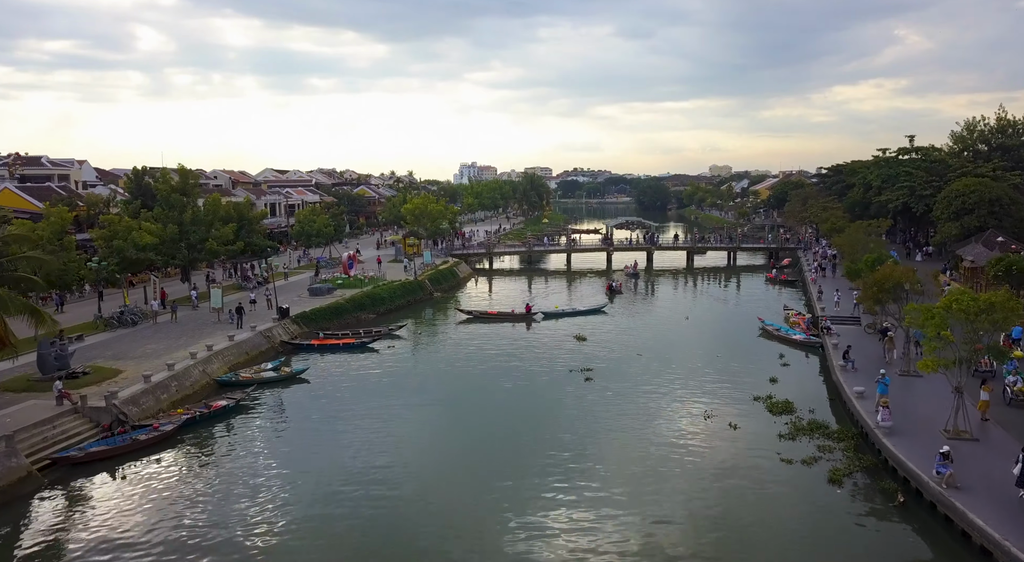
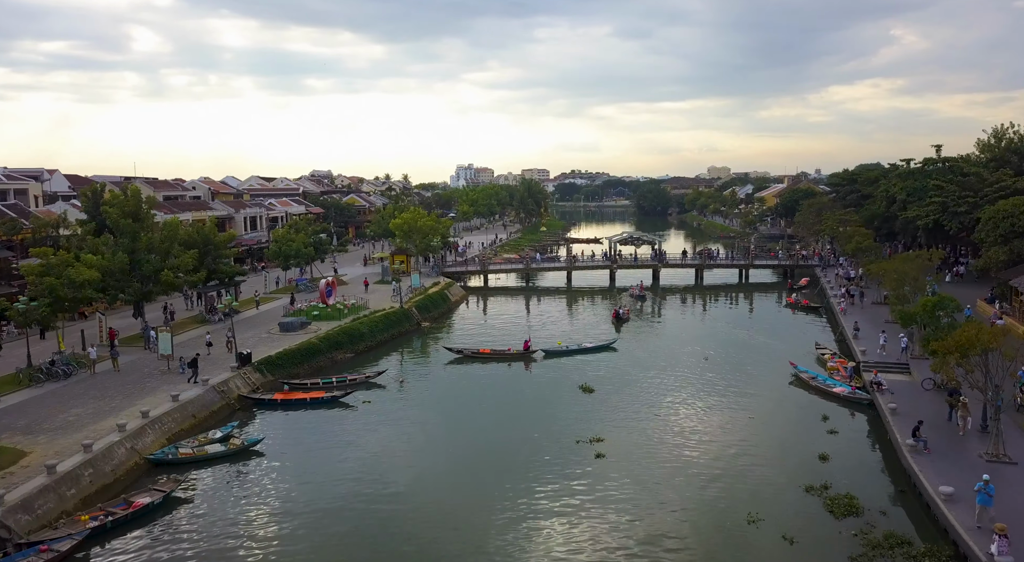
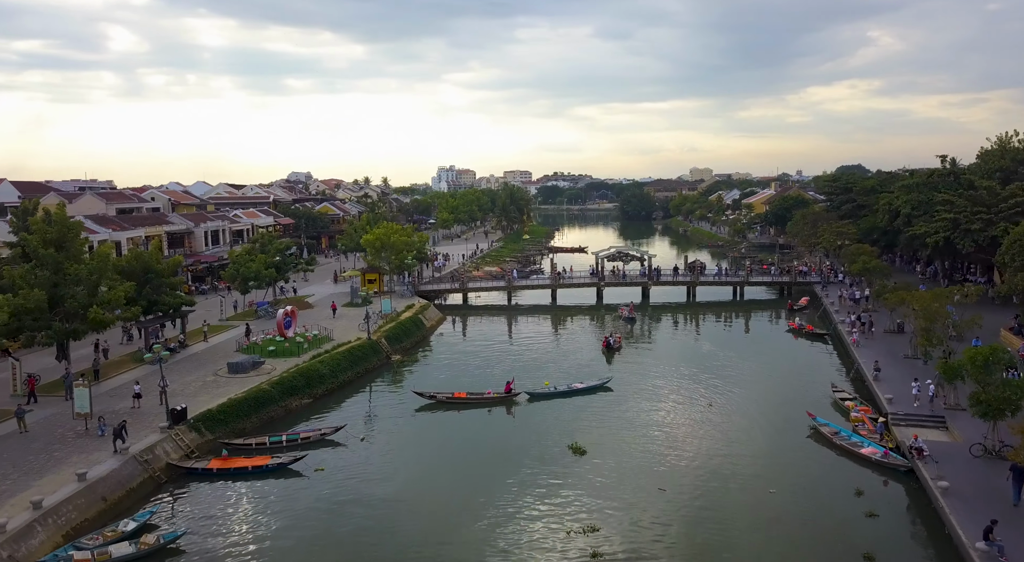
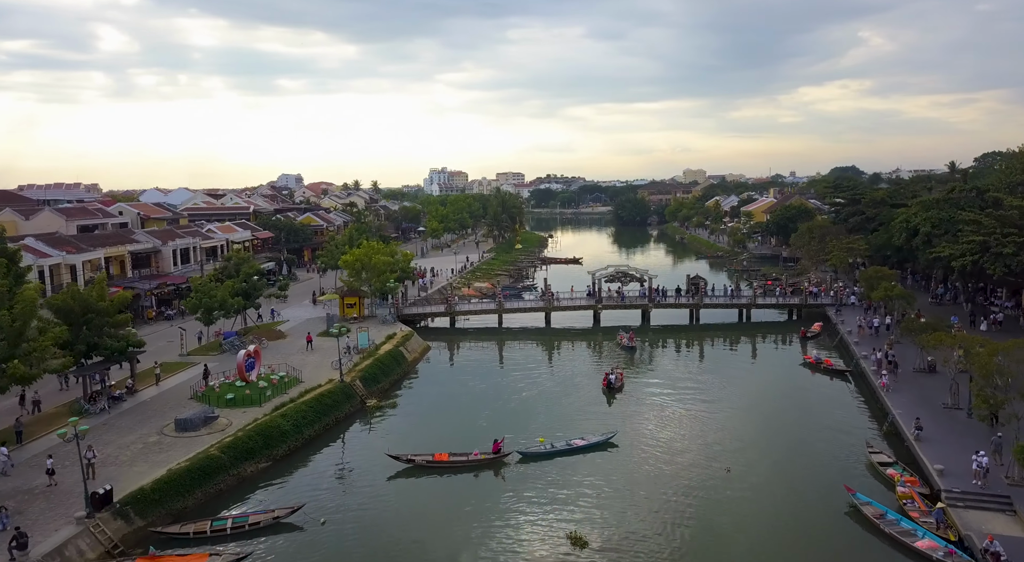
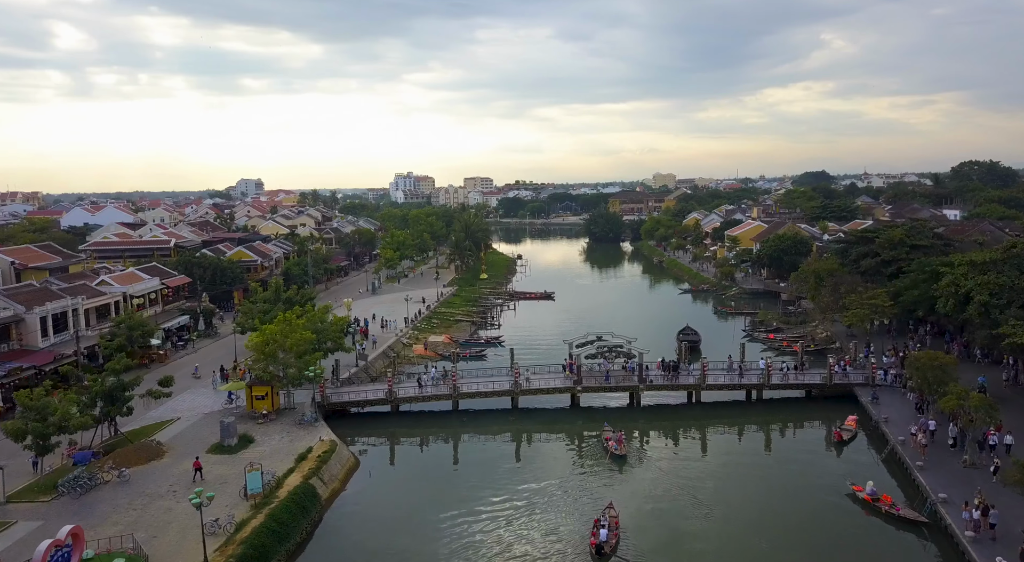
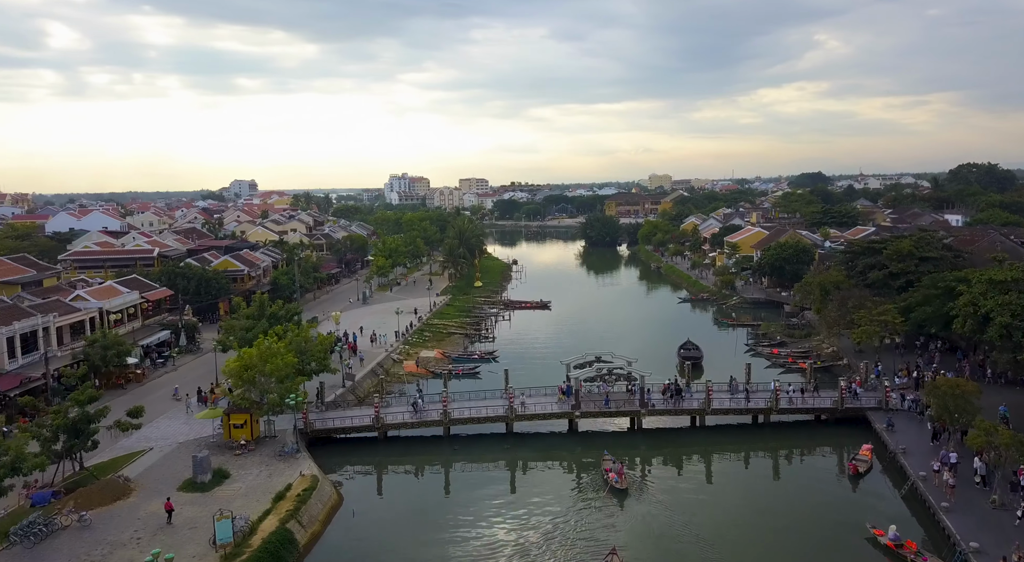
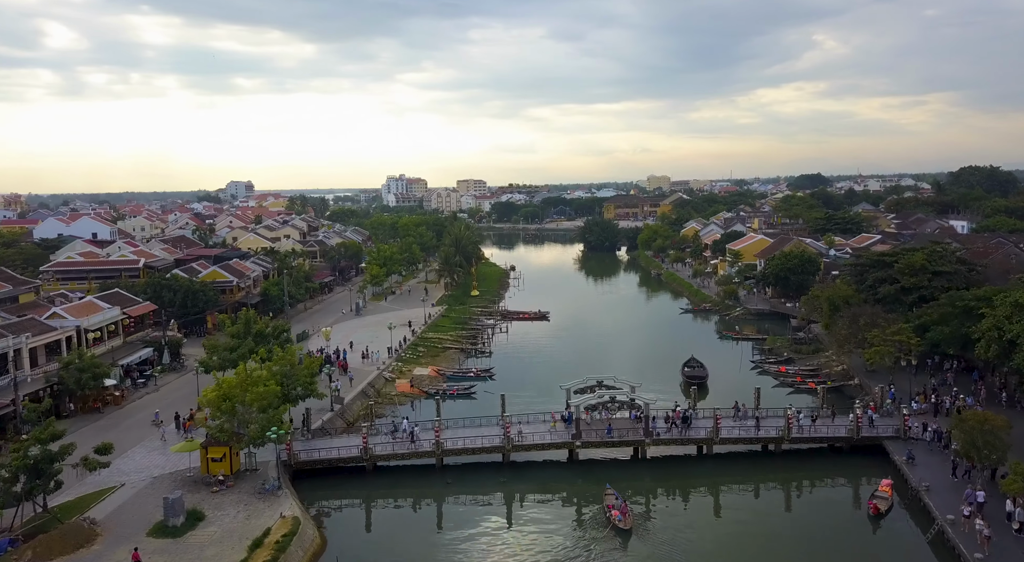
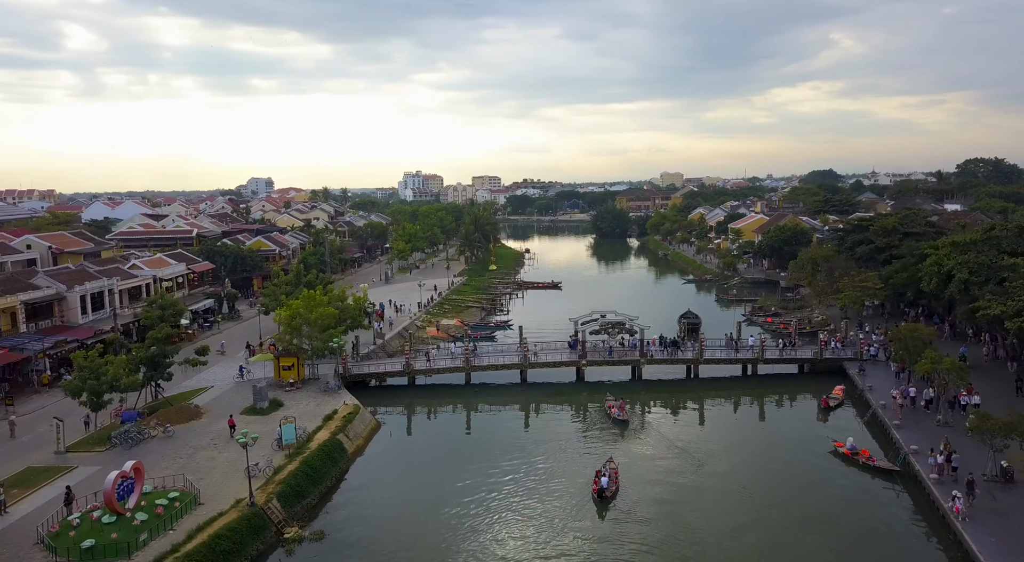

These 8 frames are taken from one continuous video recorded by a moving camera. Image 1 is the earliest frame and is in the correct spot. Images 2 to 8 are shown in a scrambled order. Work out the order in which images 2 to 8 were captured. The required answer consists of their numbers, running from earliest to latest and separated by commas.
2, 3, 4, 8, 5, 6, 7
